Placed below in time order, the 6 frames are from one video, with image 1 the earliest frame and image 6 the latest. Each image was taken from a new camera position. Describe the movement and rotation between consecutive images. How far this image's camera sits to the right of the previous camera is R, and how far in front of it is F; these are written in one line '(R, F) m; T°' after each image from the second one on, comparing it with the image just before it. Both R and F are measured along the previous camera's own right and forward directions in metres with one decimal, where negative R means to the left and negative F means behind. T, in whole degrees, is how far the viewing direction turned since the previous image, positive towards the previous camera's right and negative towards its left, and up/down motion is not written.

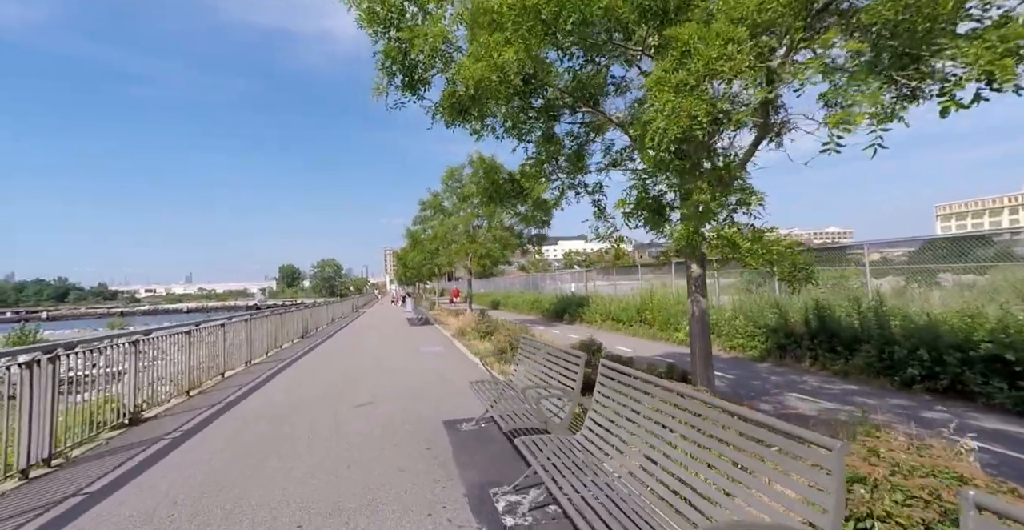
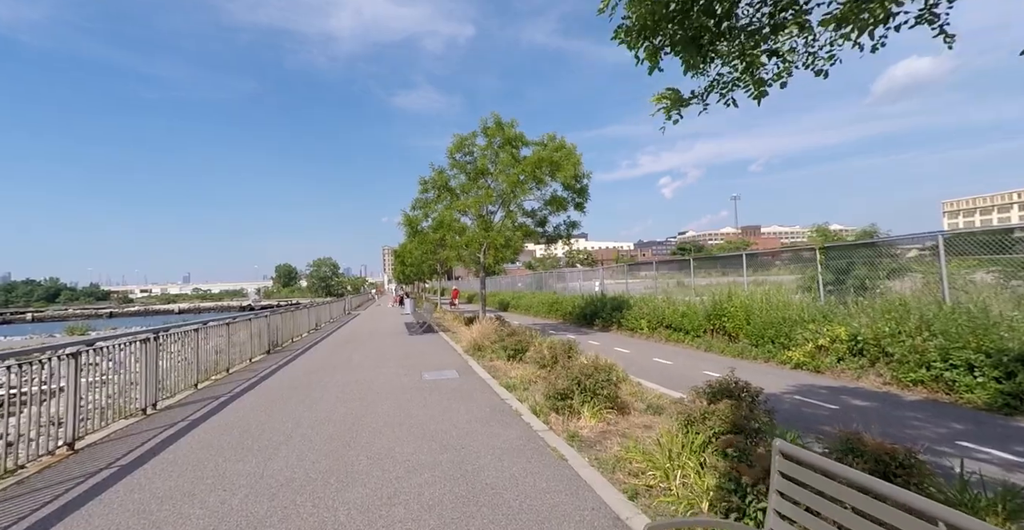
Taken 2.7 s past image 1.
(-0.9, +4.2) m; 0°
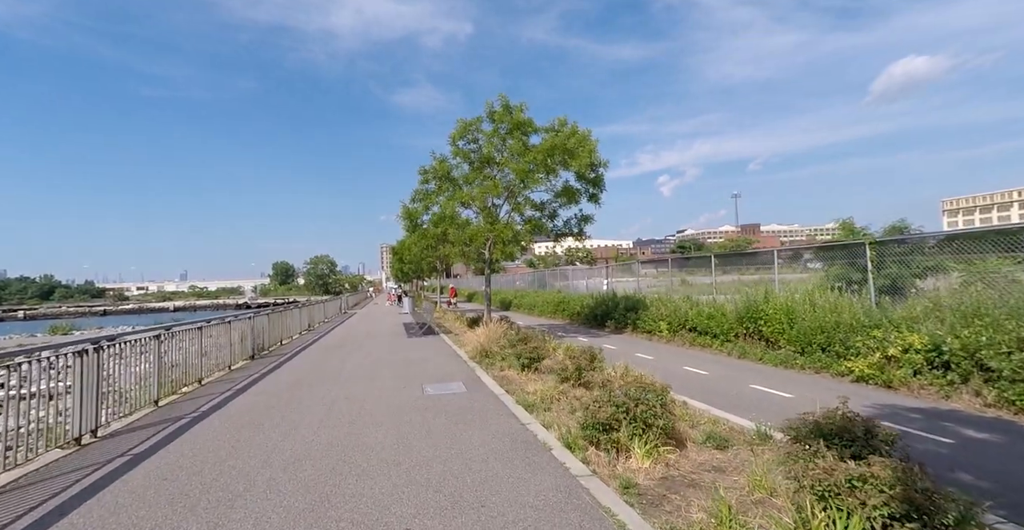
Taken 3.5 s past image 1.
(-0.3, +1.4) m; 0°
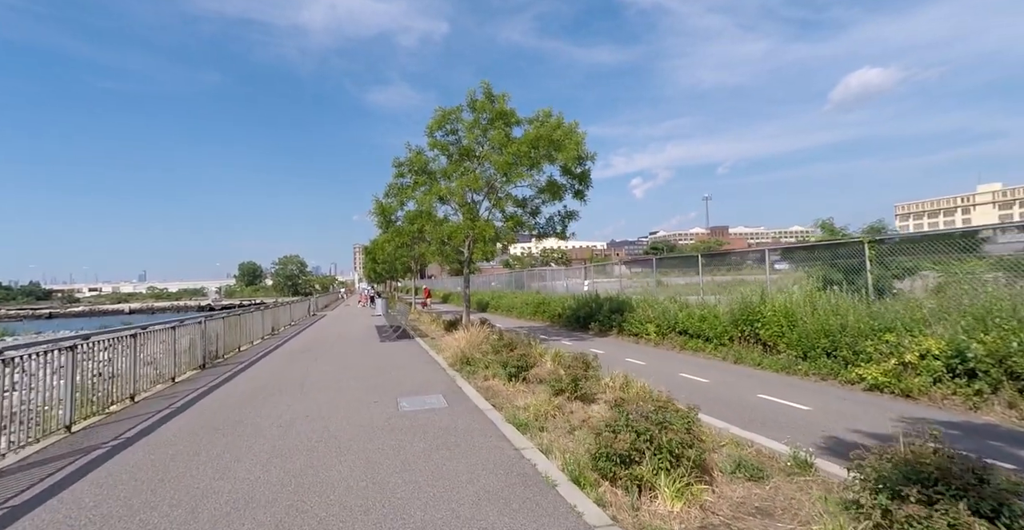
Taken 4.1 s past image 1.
(-0.2, +0.9) m; +3°
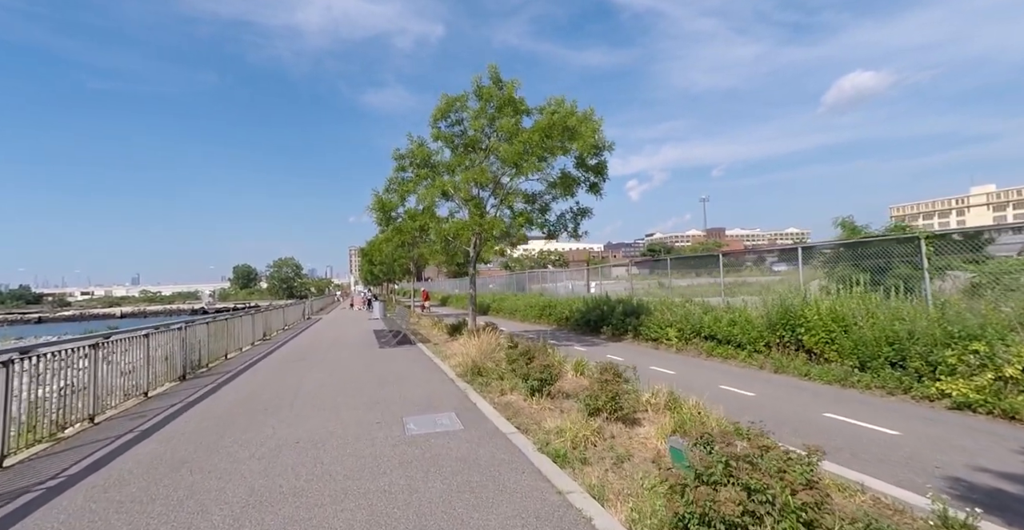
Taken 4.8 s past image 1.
(-0.4, +1.1) m; 0°
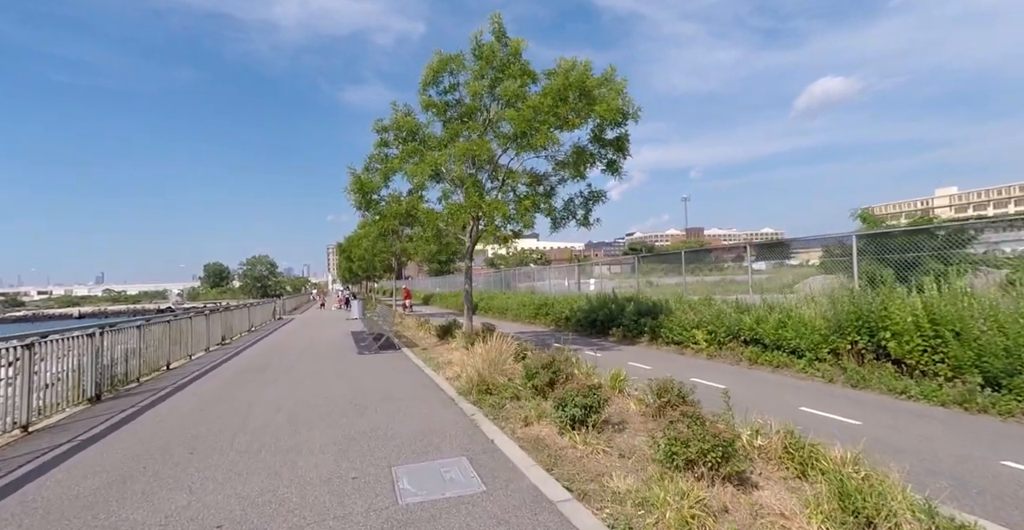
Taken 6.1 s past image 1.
(-0.6, +2.1) m; +2°
